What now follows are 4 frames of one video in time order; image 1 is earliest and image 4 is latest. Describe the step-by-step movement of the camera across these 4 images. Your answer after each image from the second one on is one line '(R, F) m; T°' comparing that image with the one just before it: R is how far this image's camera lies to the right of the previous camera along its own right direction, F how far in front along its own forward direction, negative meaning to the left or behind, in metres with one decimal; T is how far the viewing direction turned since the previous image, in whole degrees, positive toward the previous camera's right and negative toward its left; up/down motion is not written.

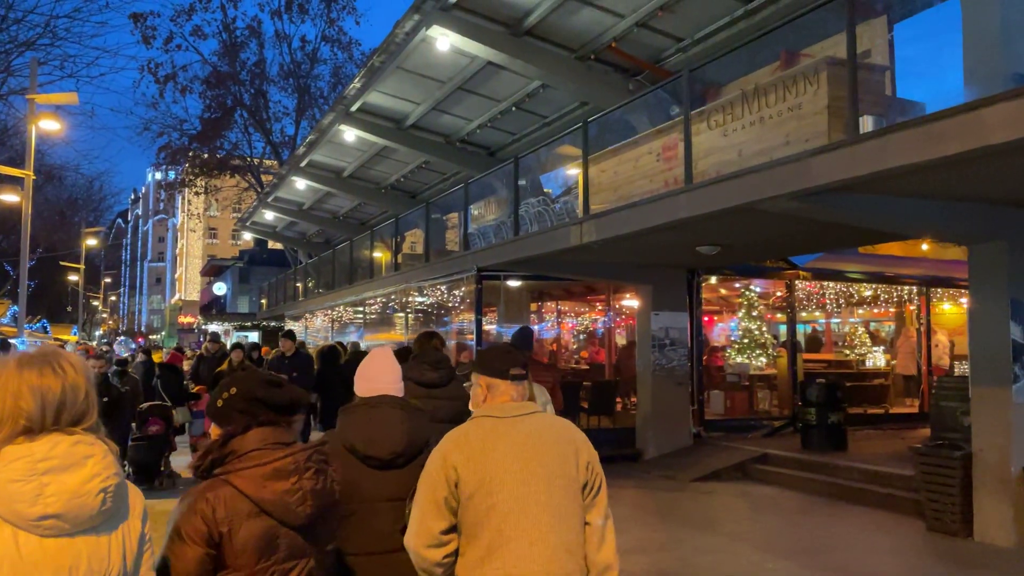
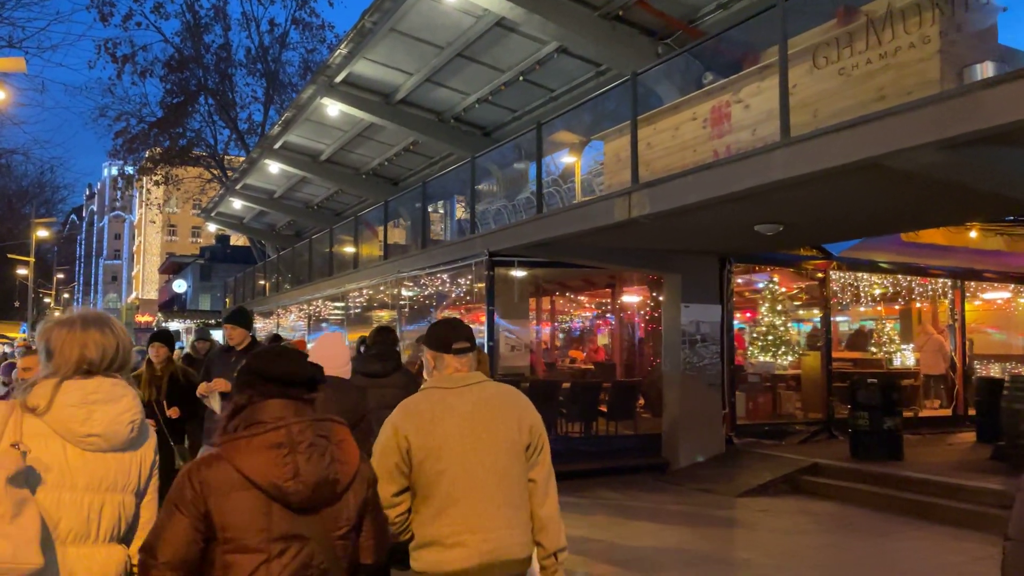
(-0.6, +1.3) m; +3°
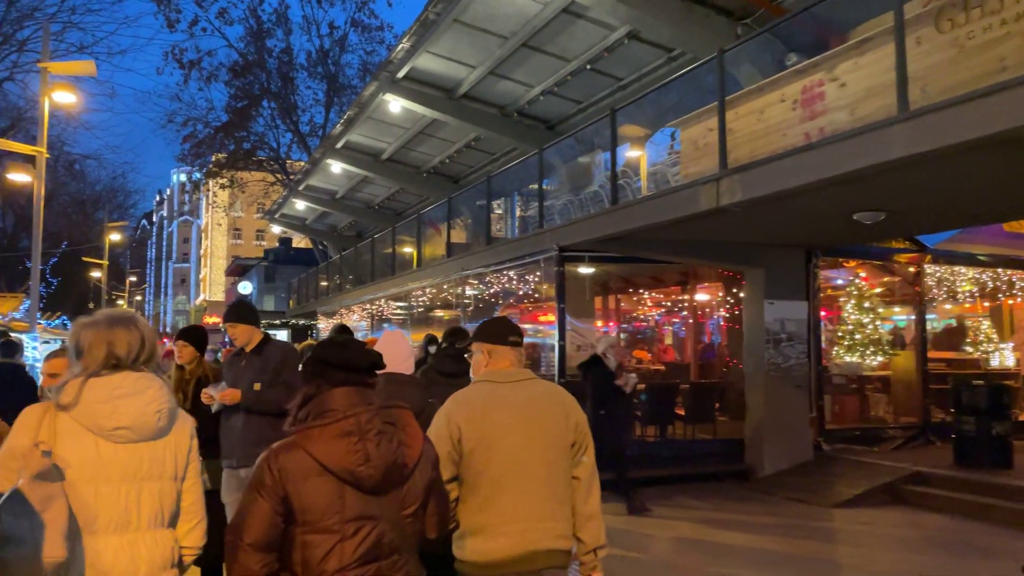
(-0.2, +0.4) m; -4°
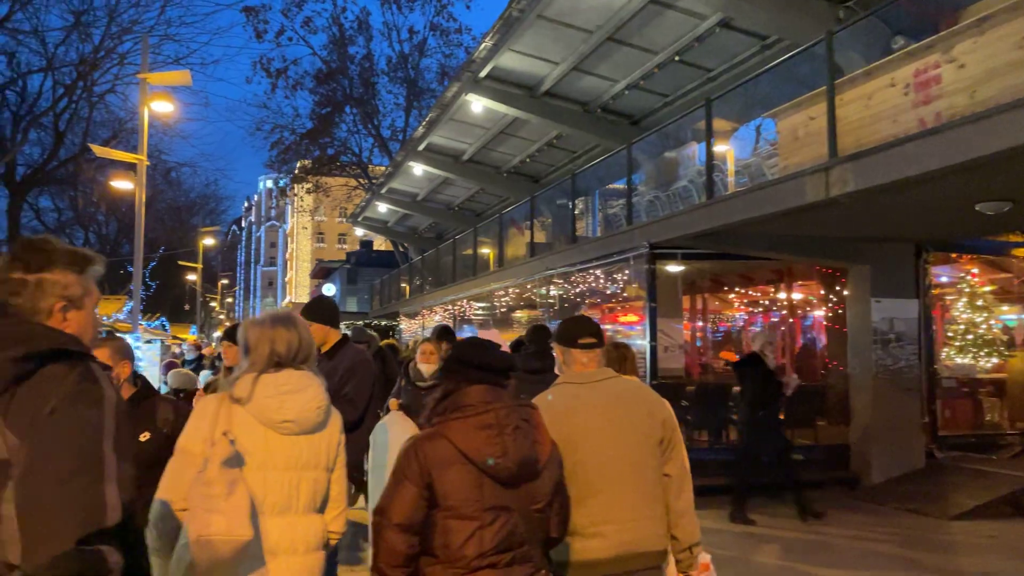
(-0.1, +0.2) m; -6°
